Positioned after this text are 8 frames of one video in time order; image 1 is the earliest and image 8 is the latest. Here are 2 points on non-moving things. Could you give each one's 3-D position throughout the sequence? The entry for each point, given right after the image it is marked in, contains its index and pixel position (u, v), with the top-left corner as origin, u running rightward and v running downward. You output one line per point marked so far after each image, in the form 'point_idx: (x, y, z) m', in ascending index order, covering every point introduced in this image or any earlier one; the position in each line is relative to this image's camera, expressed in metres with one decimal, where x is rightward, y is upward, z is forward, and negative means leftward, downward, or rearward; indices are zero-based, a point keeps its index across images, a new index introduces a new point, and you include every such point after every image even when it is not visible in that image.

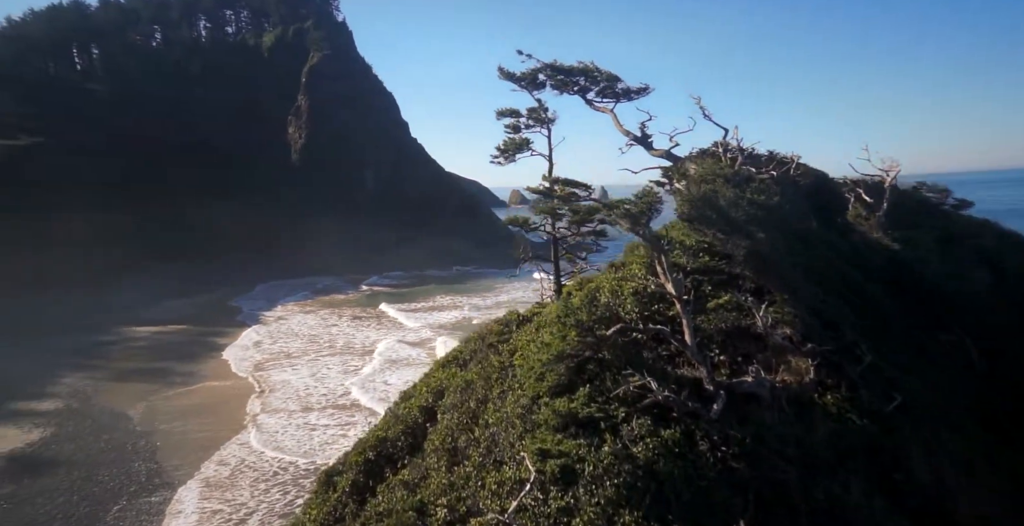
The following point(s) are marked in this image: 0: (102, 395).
0: (-13.0, -4.2, +18.6) m
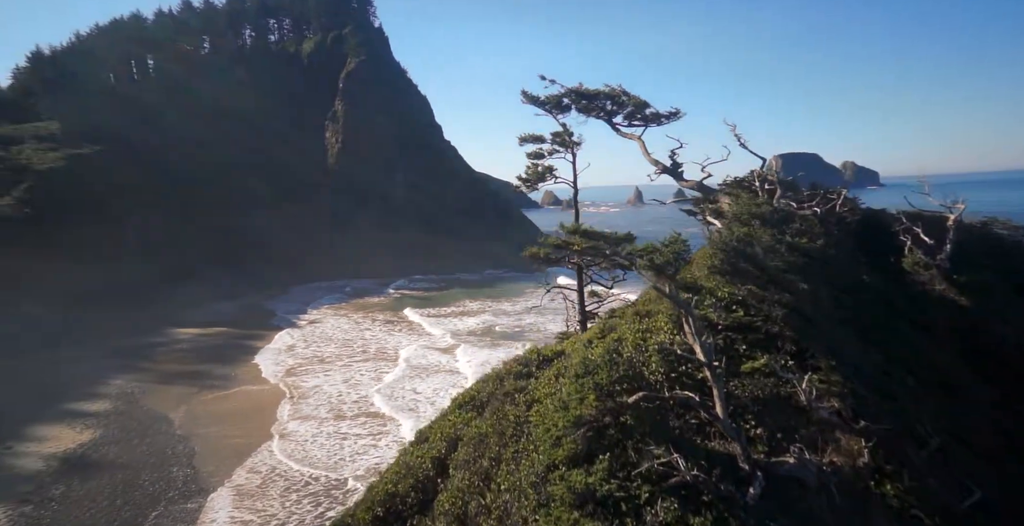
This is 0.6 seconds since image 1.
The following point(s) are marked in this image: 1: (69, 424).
0: (-12.0, -4.4, +19.2) m
1: (-13.0, -4.7, +17.2) m
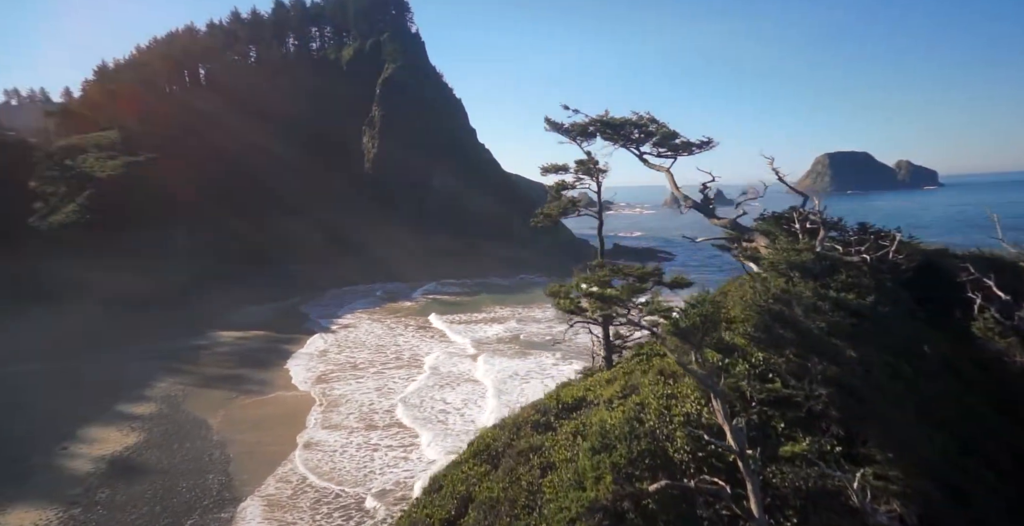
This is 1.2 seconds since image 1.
0: (-10.9, -4.6, +19.6) m
1: (-12.1, -5.0, +17.8) m
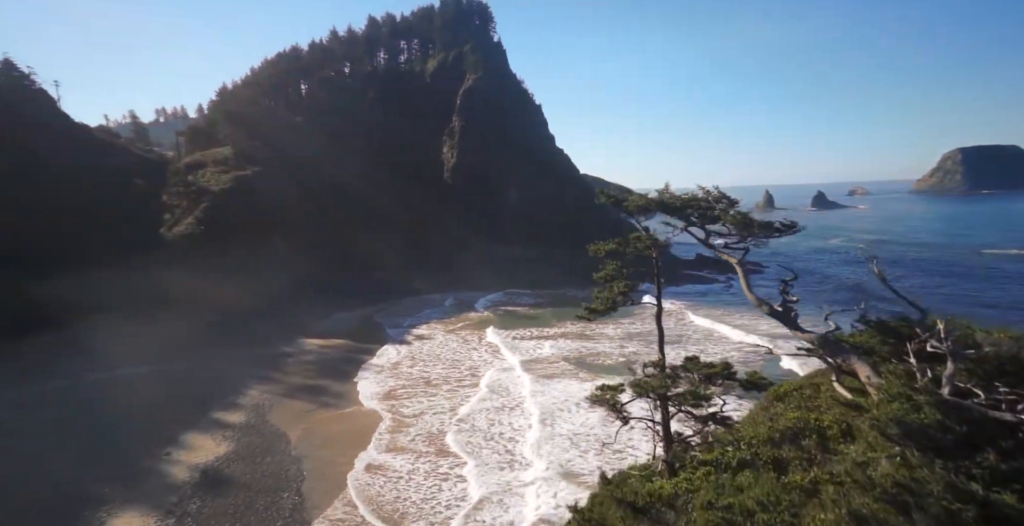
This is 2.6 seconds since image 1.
0: (-8.3, -5.2, +20.4) m
1: (-9.8, -5.5, +18.7) m
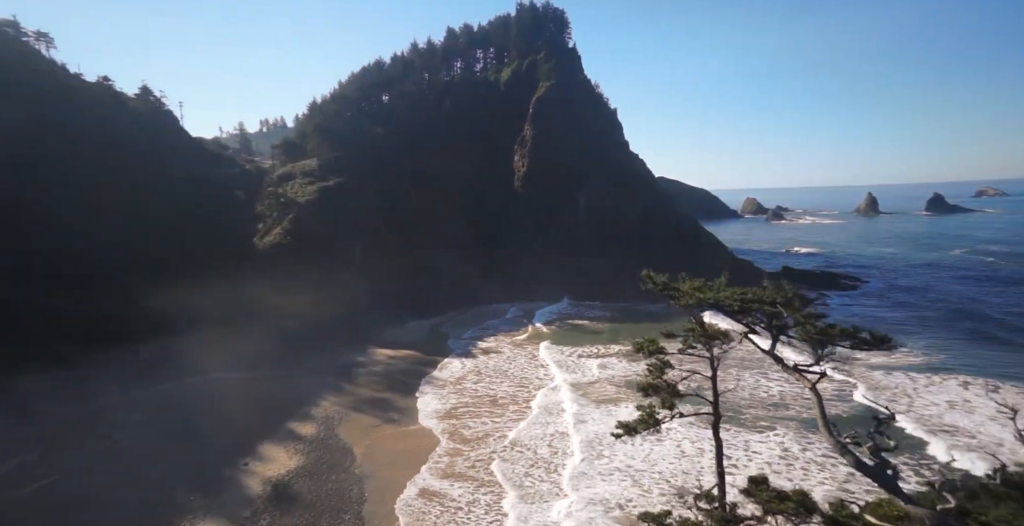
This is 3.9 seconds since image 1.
0: (-6.0, -5.7, +20.7) m
1: (-7.6, -6.1, +19.2) m
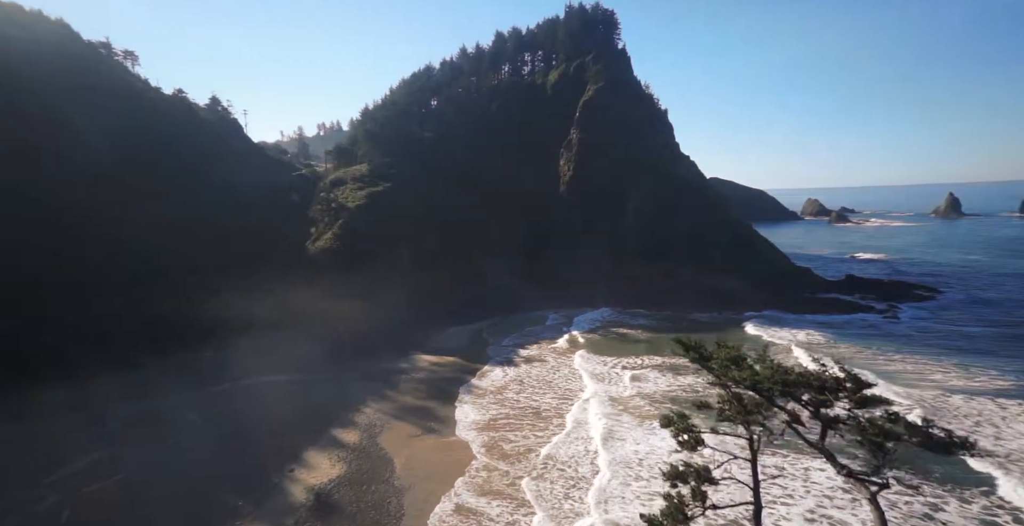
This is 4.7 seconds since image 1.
0: (-4.5, -6.0, +20.5) m
1: (-6.2, -6.3, +19.2) m
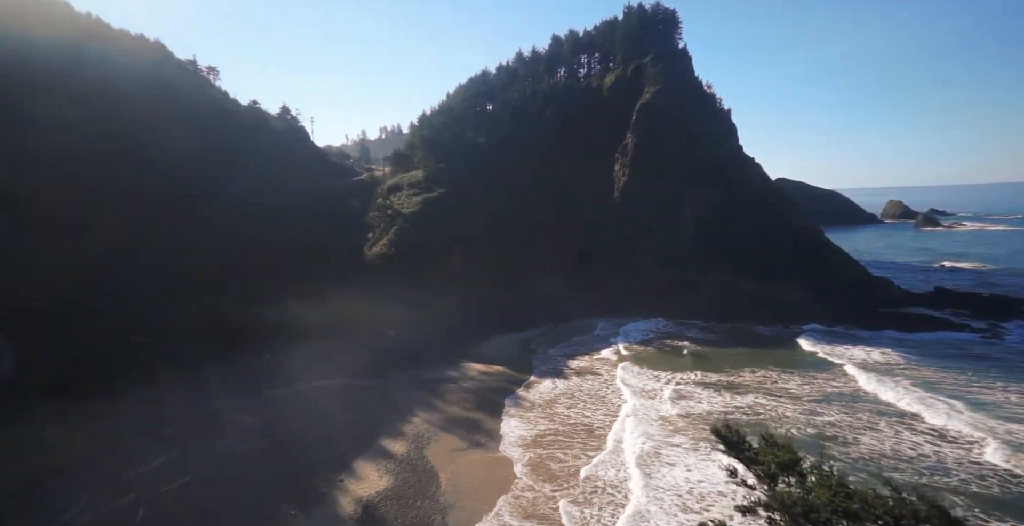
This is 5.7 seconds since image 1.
0: (-2.8, -6.3, +20.2) m
1: (-4.6, -6.6, +19.1) m
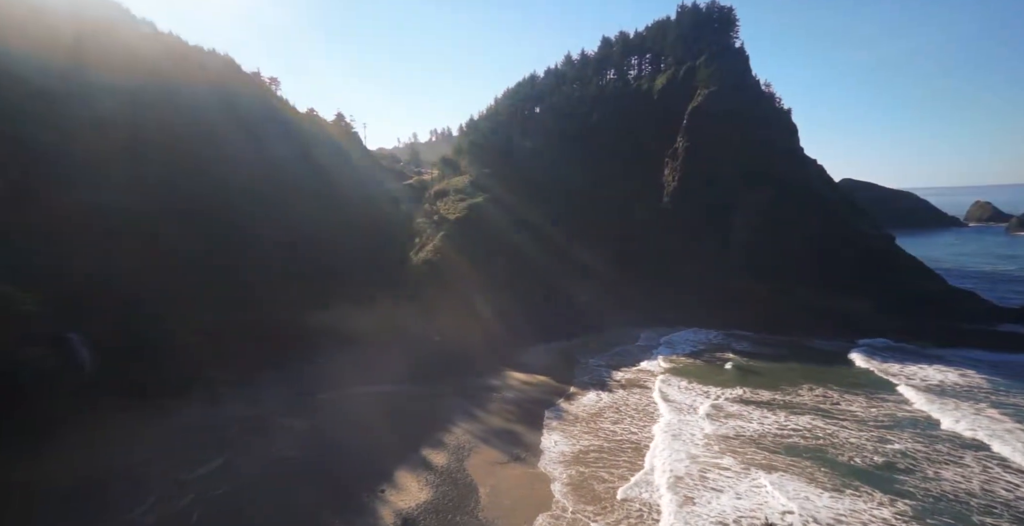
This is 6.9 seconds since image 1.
0: (-1.3, -6.6, +19.7) m
1: (-3.3, -6.9, +18.7) m
